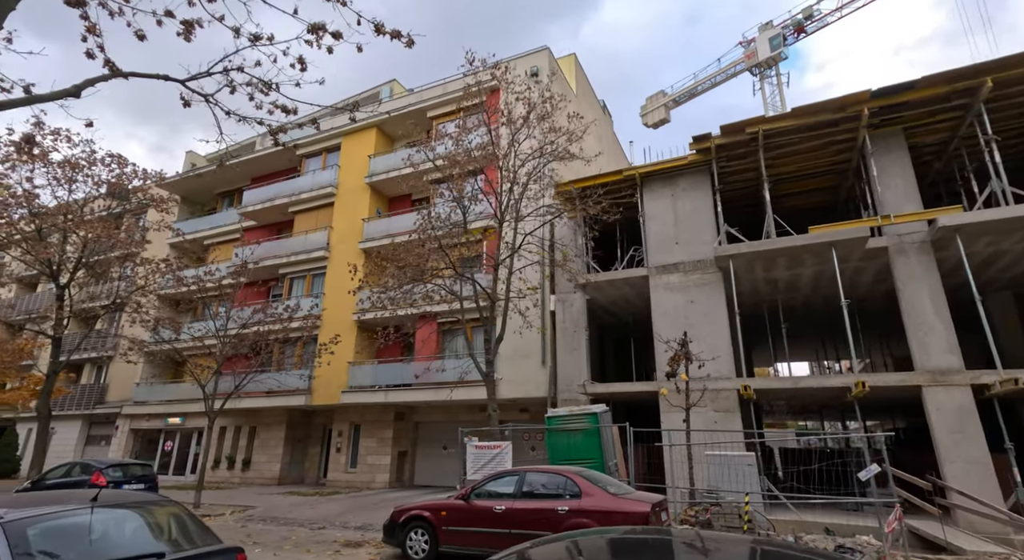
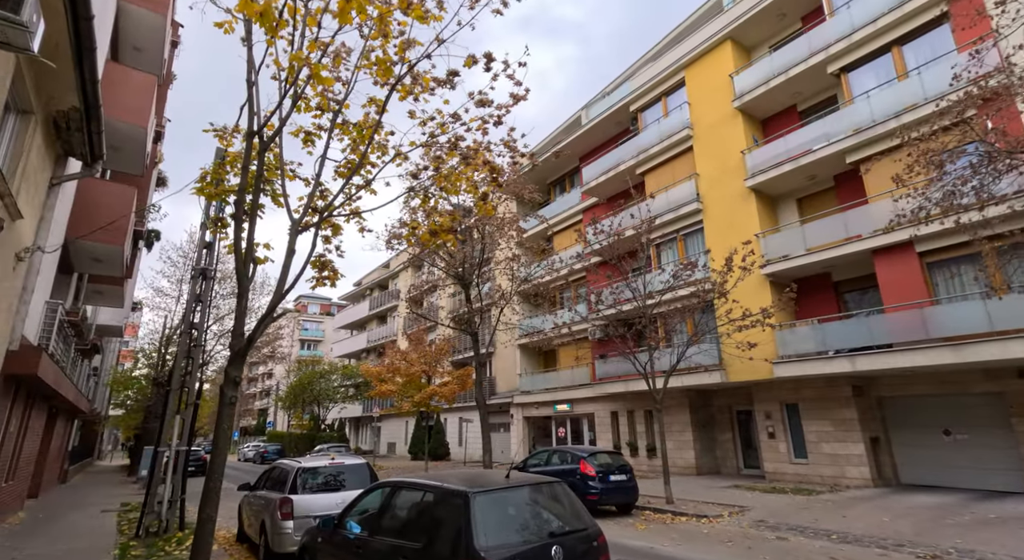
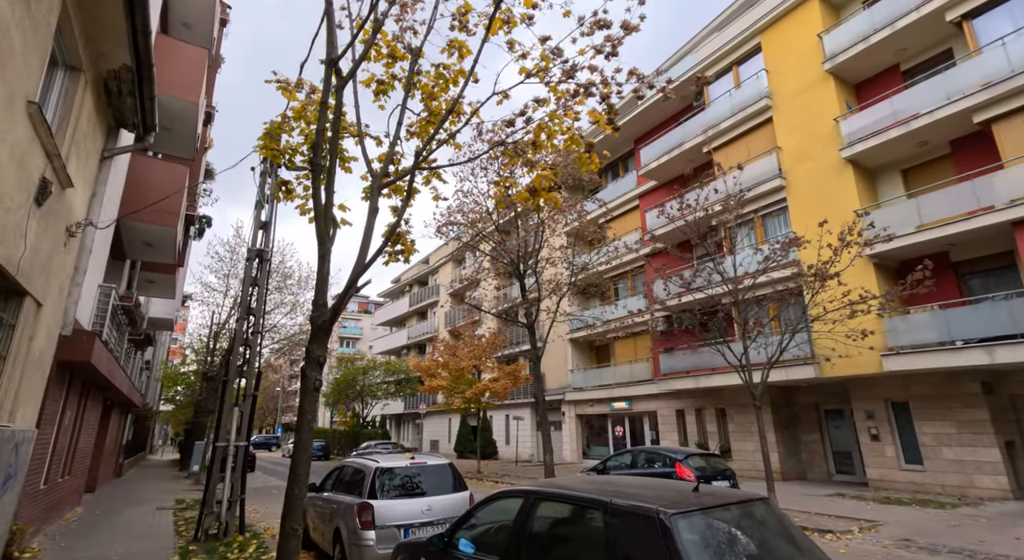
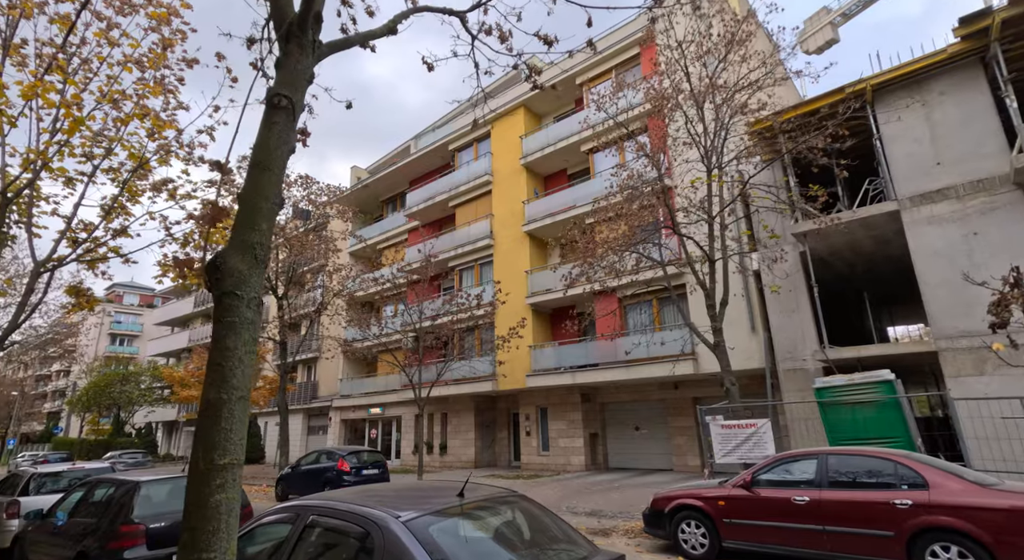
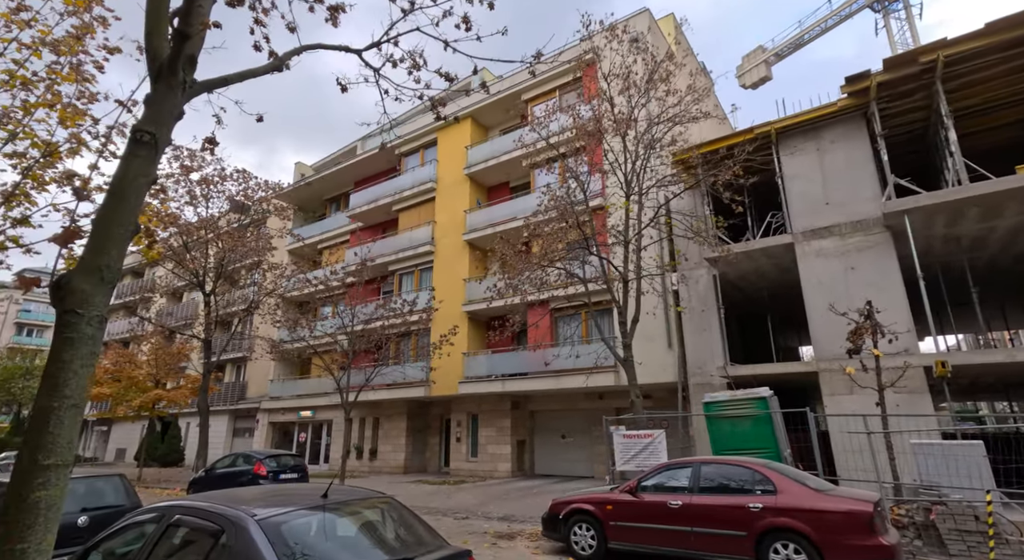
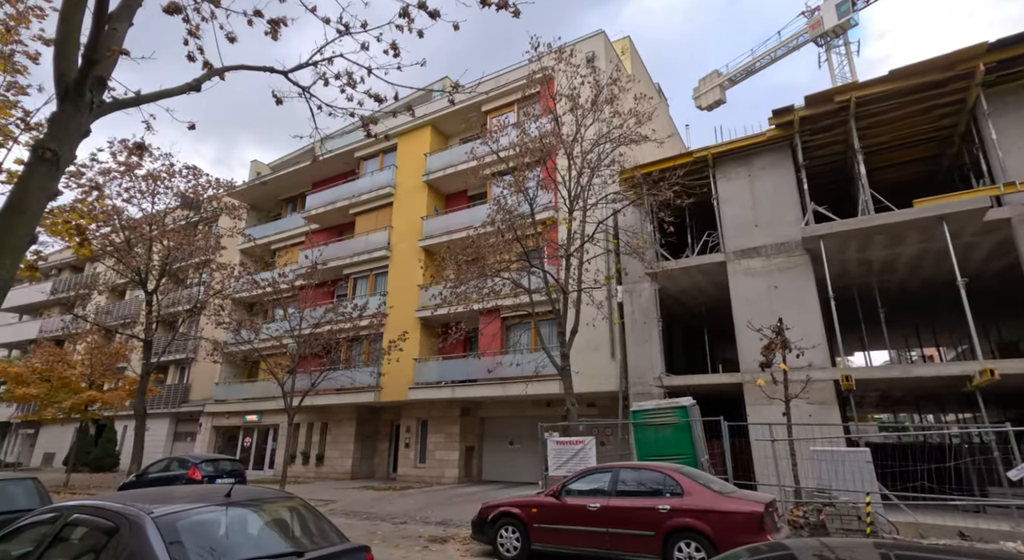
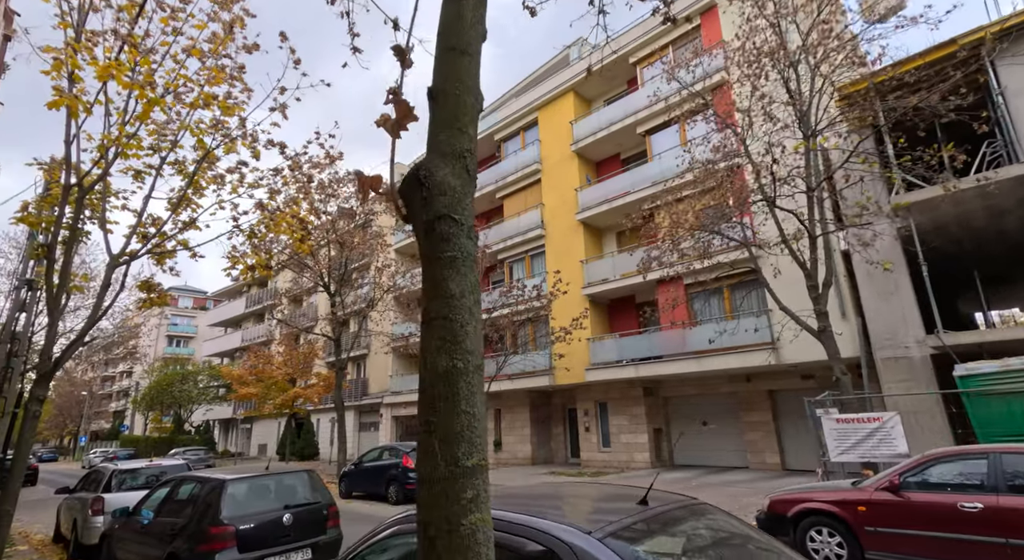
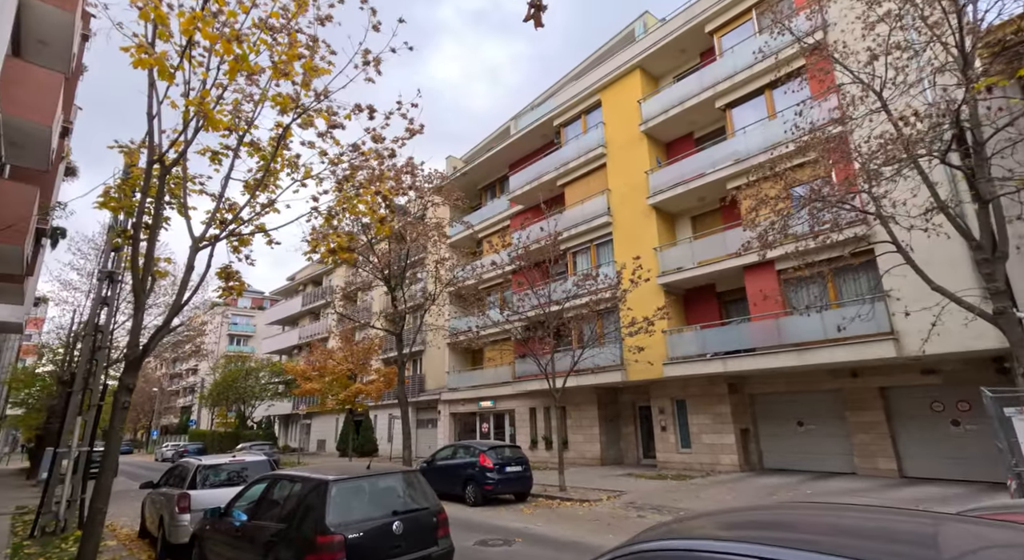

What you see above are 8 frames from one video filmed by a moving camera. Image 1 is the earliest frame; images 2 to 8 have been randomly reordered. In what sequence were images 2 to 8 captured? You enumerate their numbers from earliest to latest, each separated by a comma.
6, 5, 4, 7, 8, 2, 3
